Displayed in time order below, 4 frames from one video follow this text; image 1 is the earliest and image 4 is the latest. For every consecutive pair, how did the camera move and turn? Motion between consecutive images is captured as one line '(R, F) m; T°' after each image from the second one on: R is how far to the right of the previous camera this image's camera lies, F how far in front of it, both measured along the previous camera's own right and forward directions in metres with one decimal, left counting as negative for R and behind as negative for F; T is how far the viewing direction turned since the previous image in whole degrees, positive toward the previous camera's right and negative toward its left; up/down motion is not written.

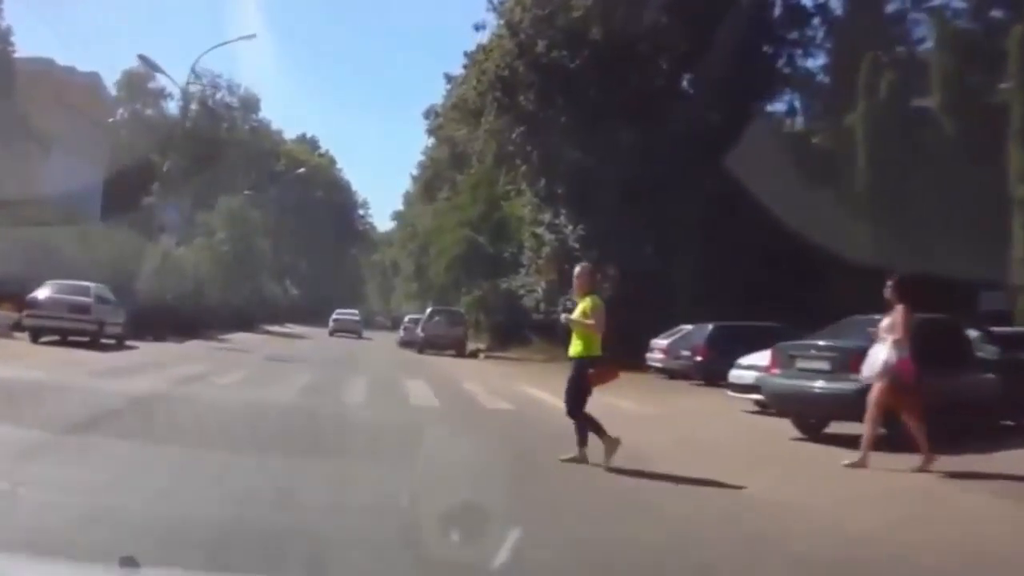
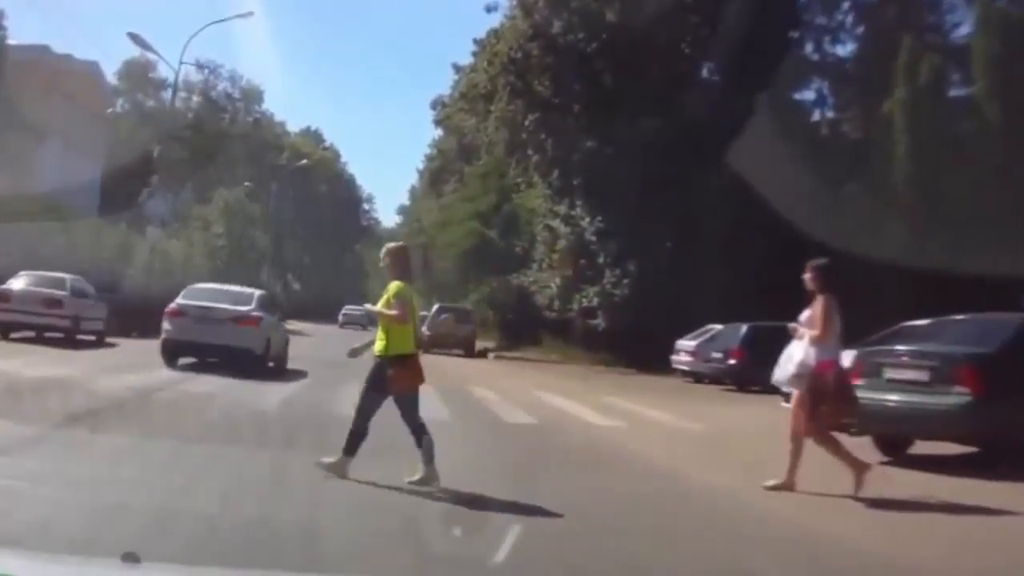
(-0.2, +2.0) m; 0°
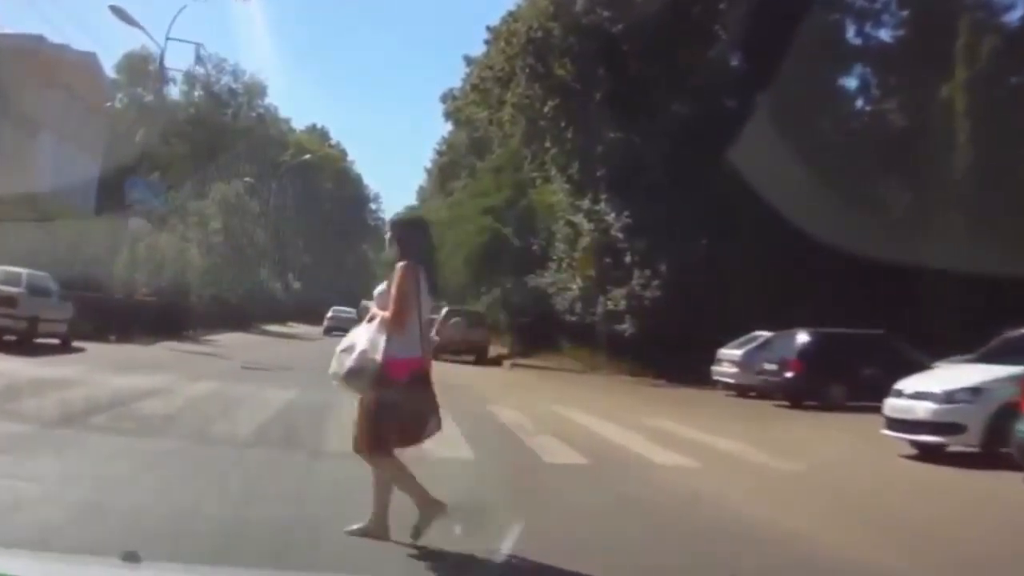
(-0.2, +2.8) m; 0°
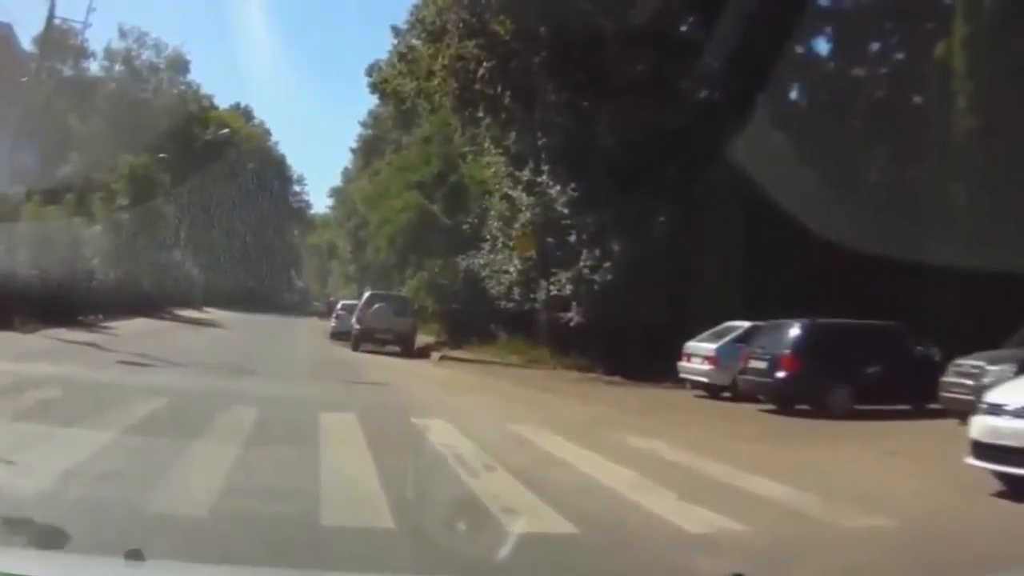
(-0.1, +3.4) m; +3°
